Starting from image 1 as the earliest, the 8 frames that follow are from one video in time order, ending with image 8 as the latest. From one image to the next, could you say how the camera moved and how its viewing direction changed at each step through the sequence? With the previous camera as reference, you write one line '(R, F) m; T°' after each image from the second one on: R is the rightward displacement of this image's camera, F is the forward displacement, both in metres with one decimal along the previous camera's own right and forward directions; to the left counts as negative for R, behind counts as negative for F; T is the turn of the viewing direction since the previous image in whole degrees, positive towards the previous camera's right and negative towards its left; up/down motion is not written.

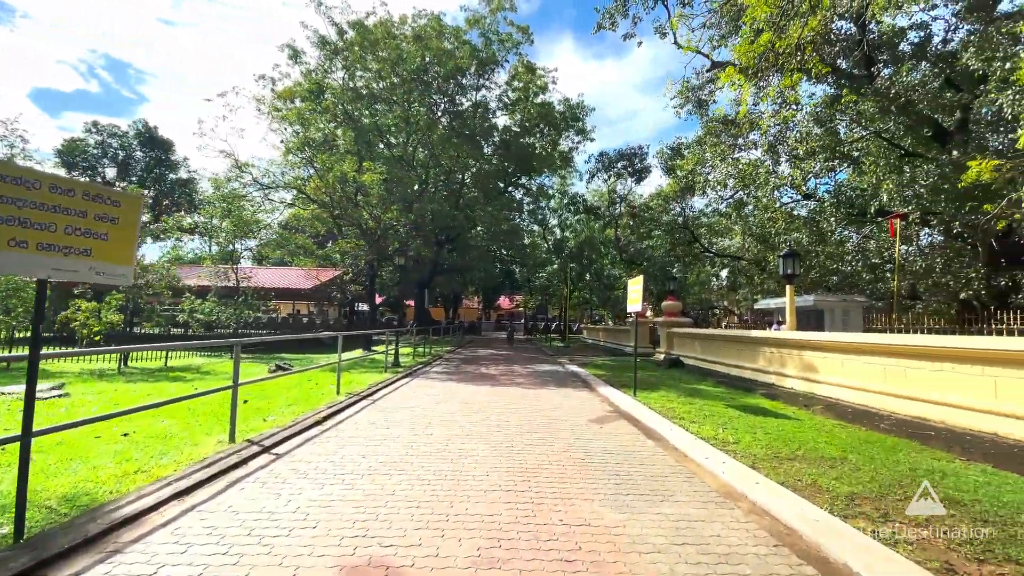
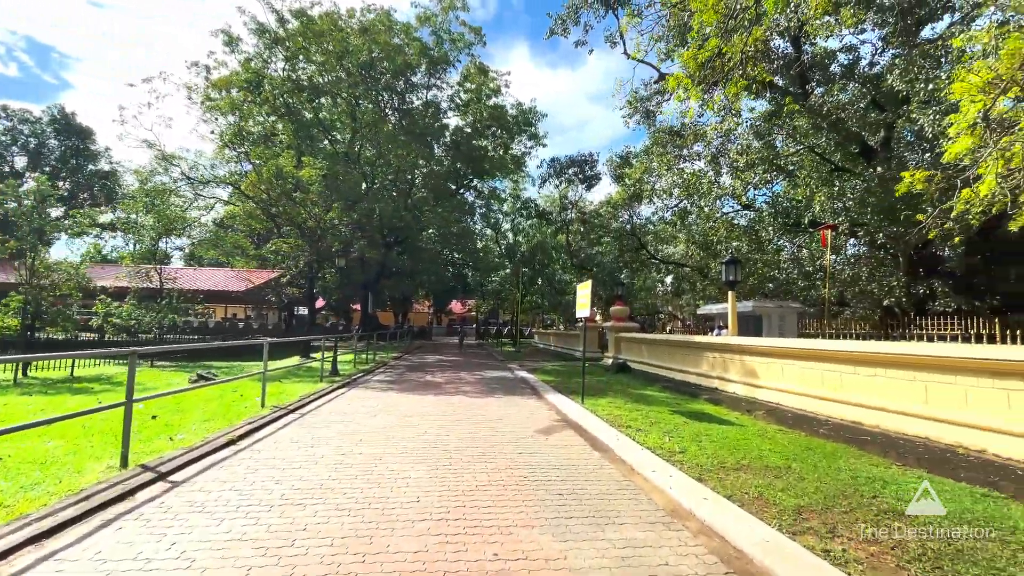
(+0.1, +0.3) m; +6°
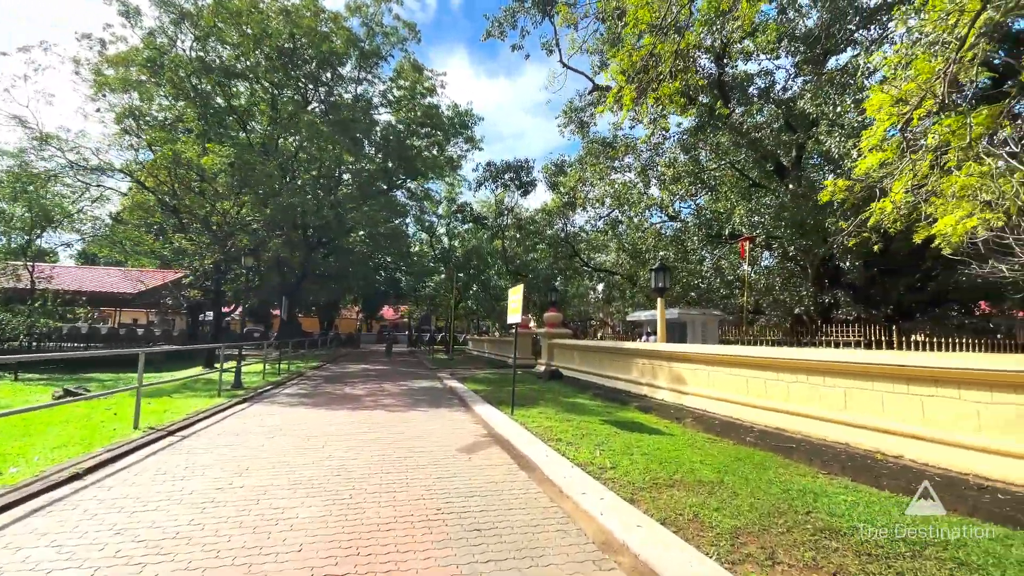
(+0.1, +0.4) m; +8°
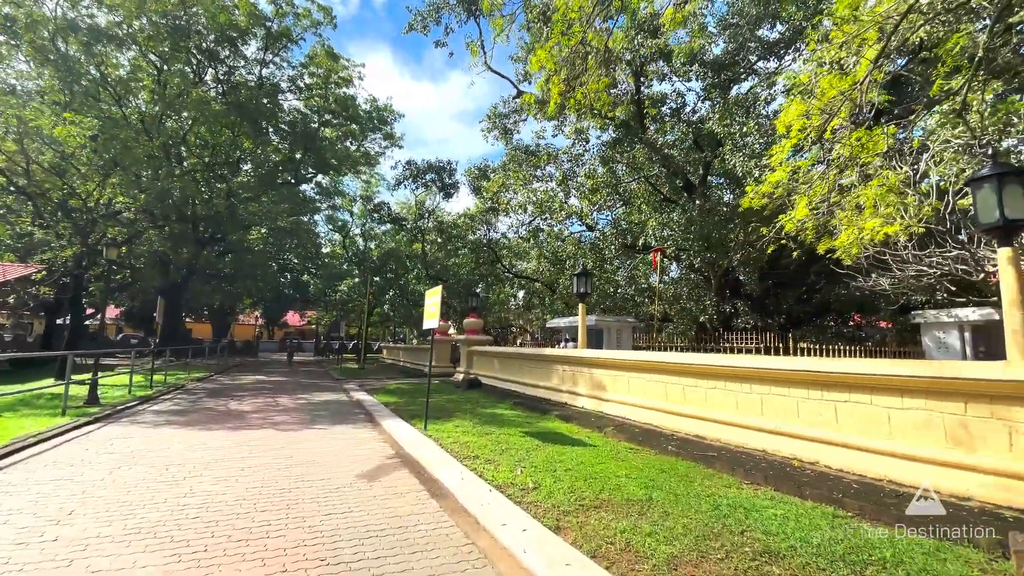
(0.0, +0.5) m; +10°
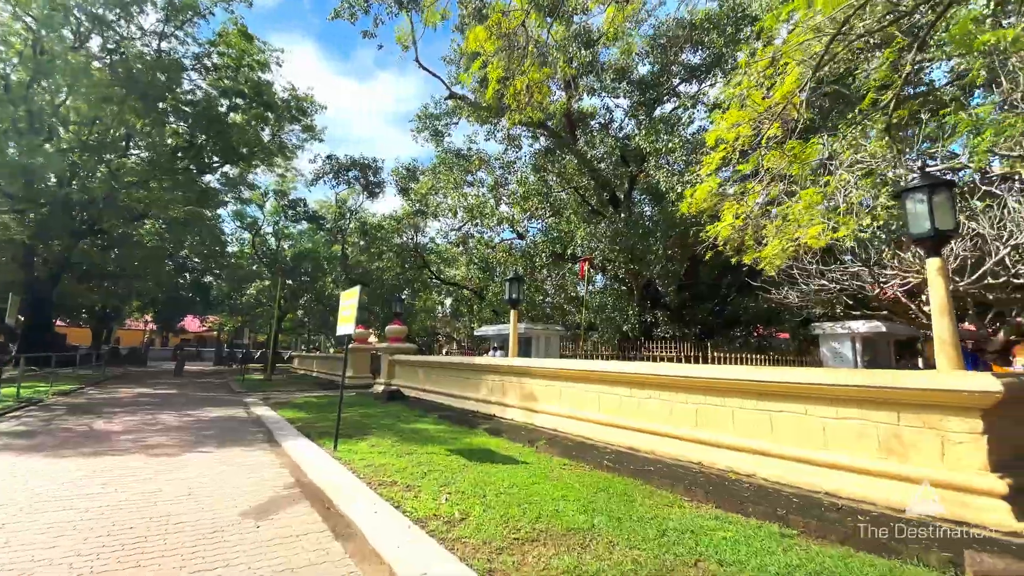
(0.0, +0.4) m; +9°
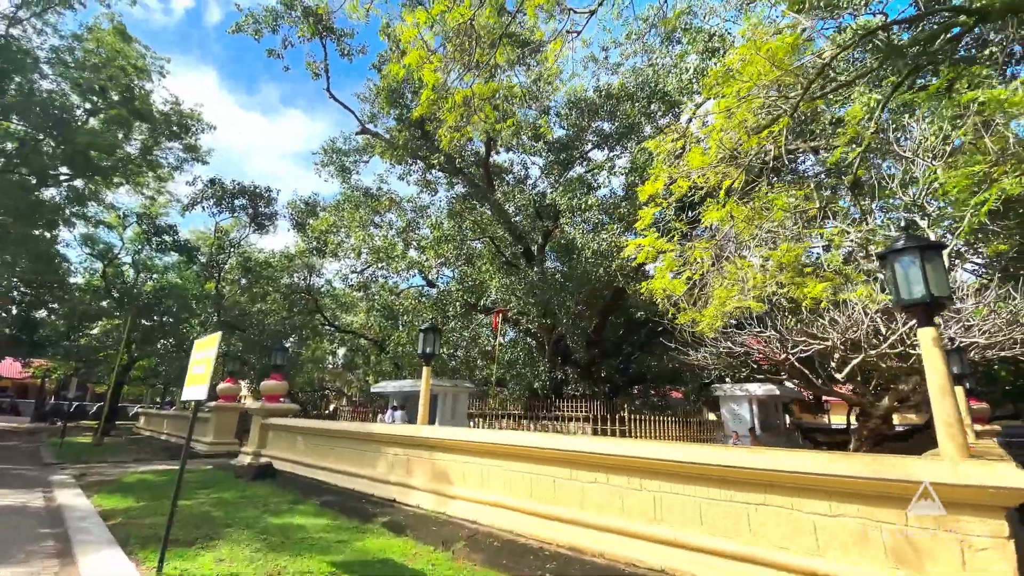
(-0.2, +0.9) m; +12°
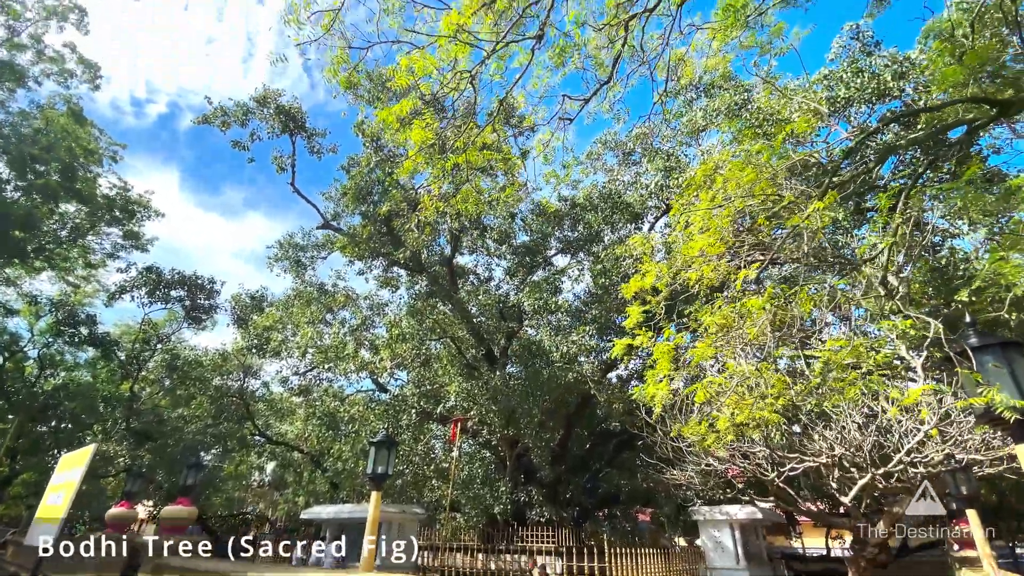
(-0.2, +0.7) m; +5°
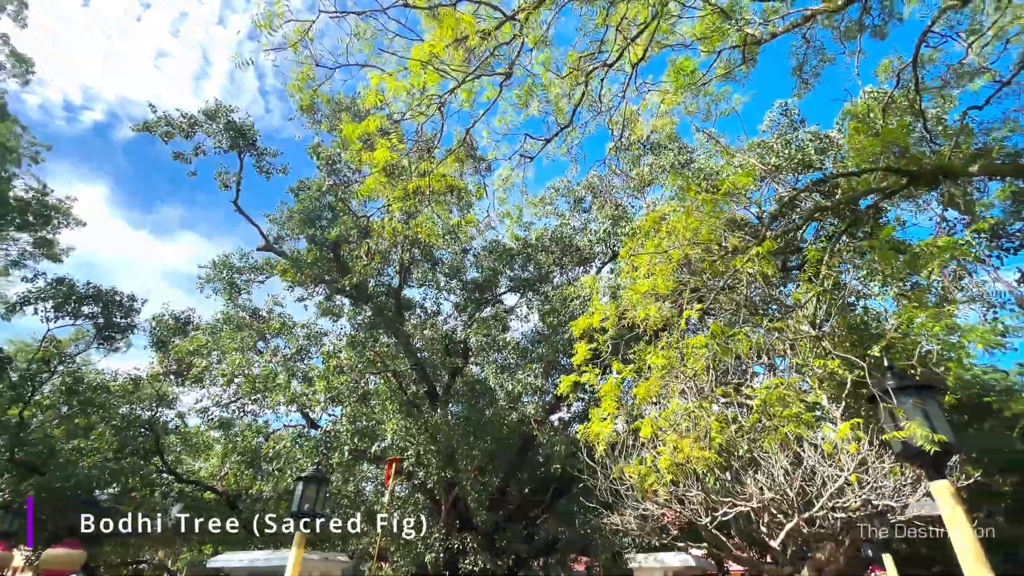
(0.0, 0.0) m; +6°
